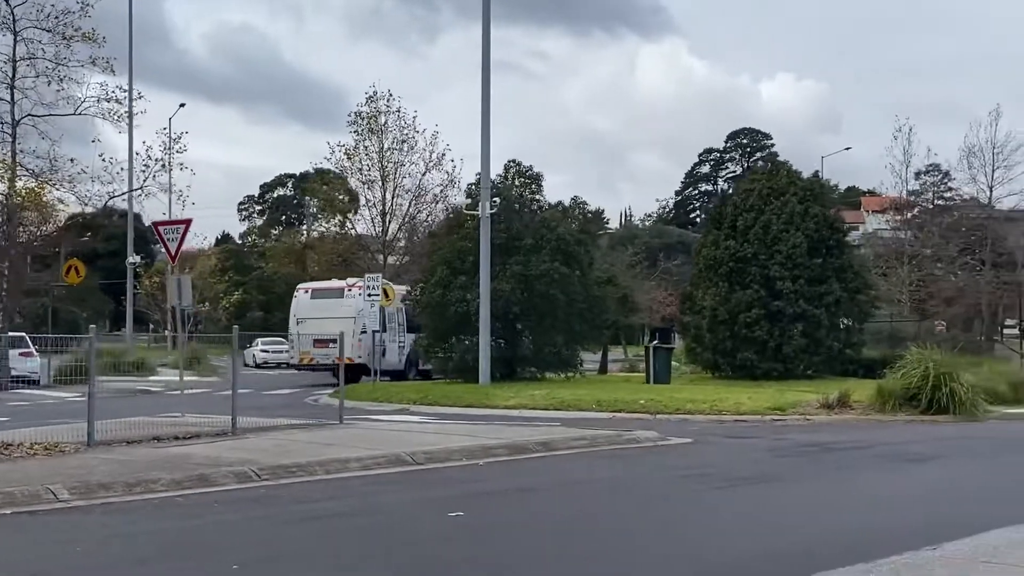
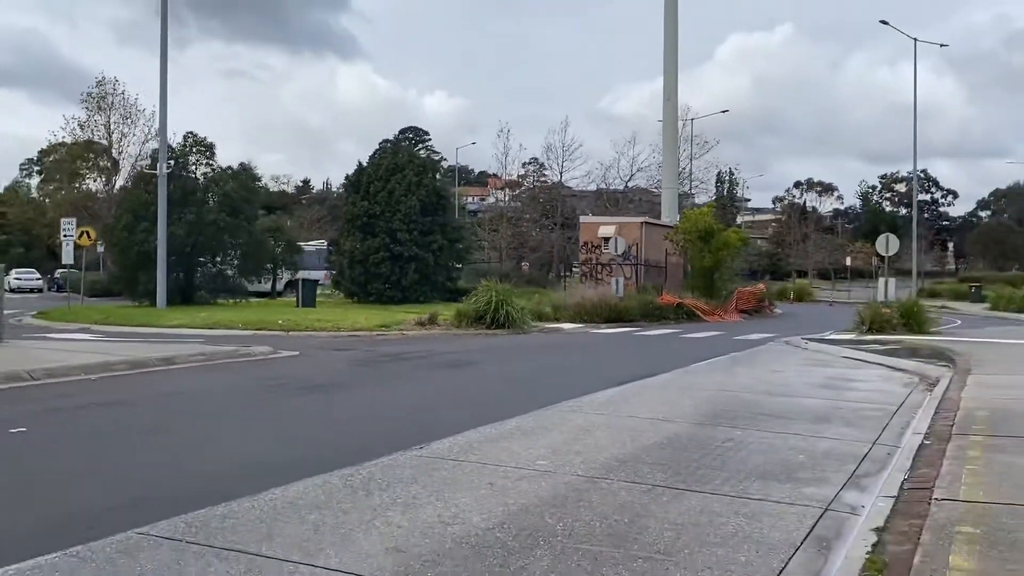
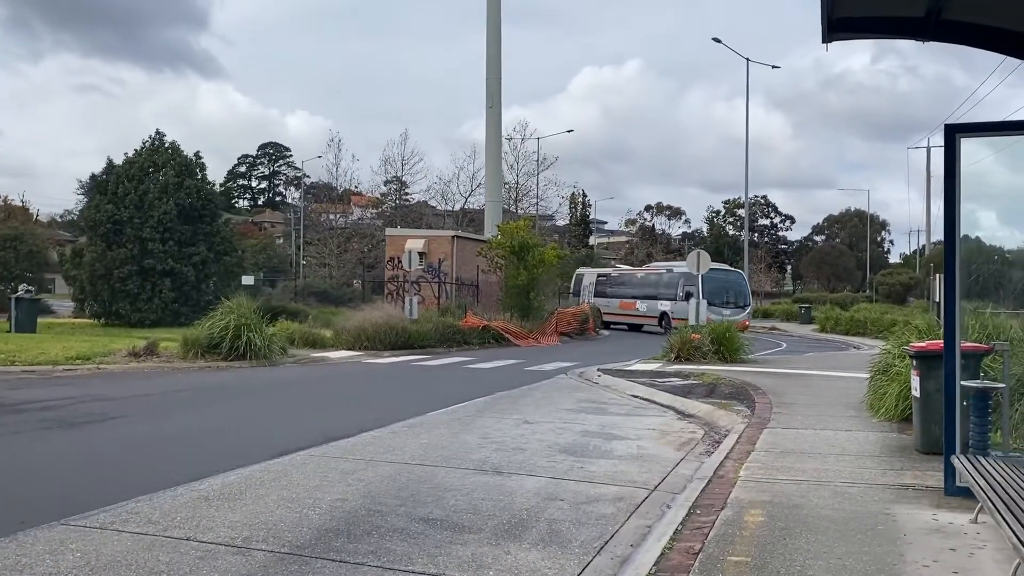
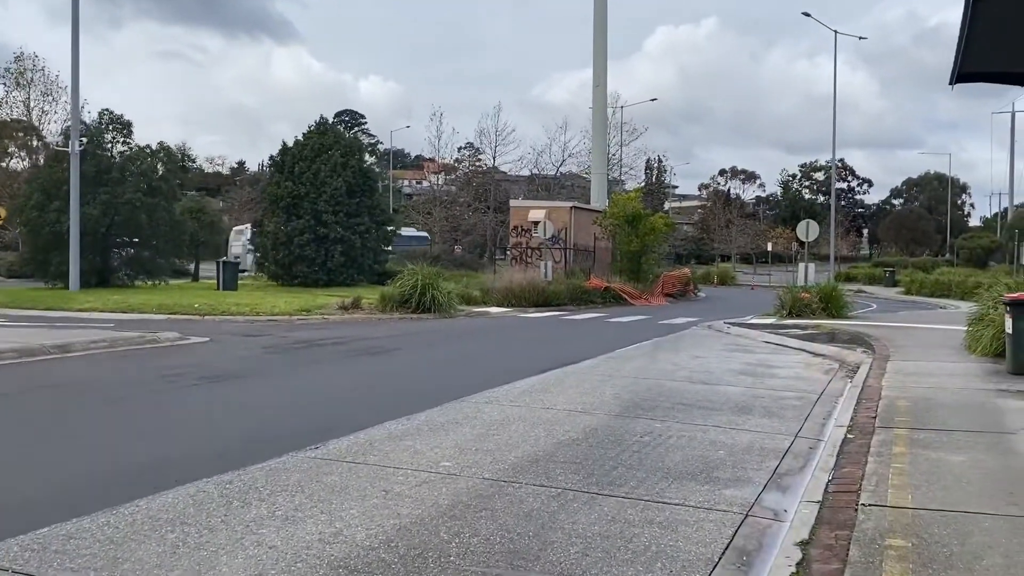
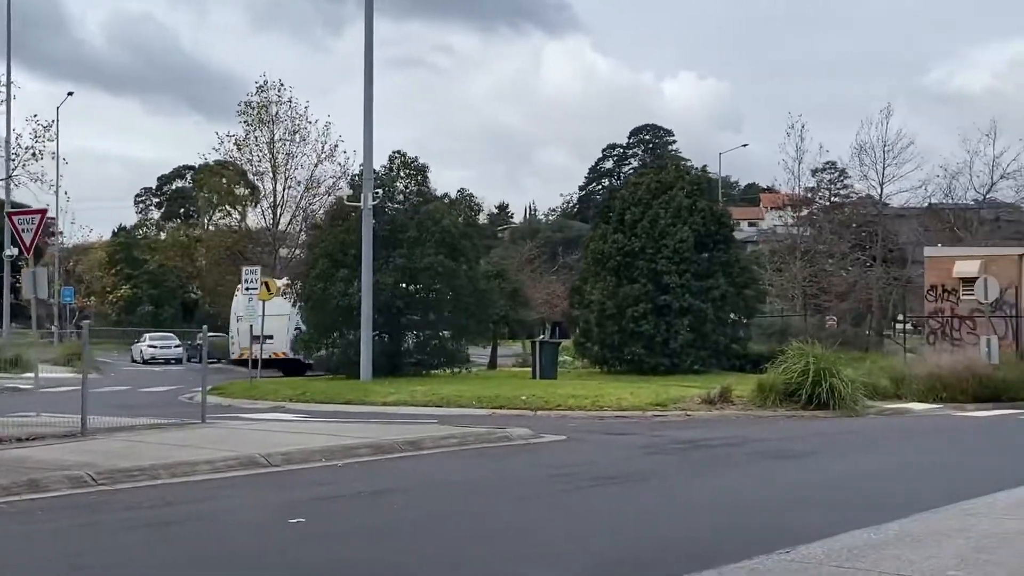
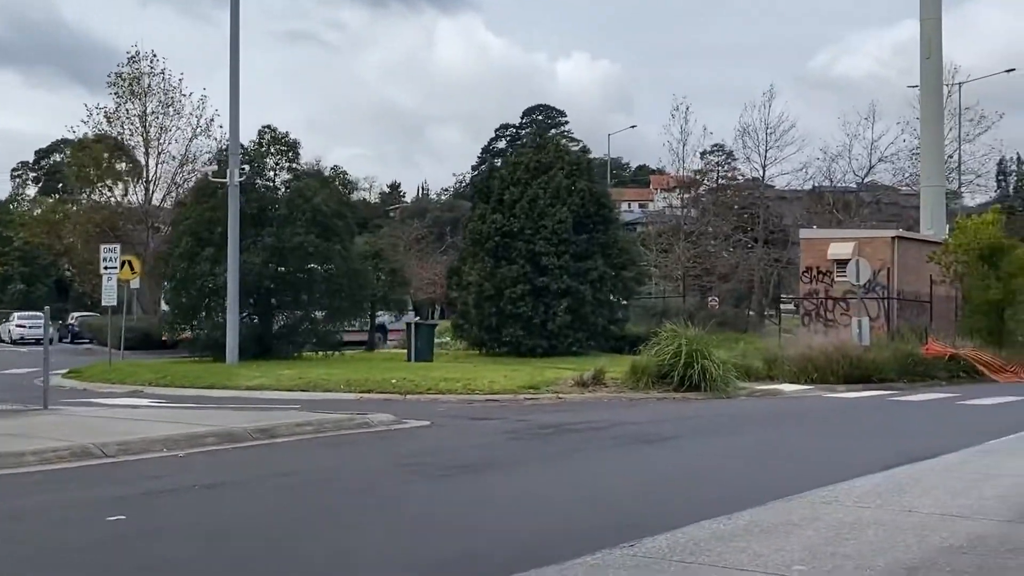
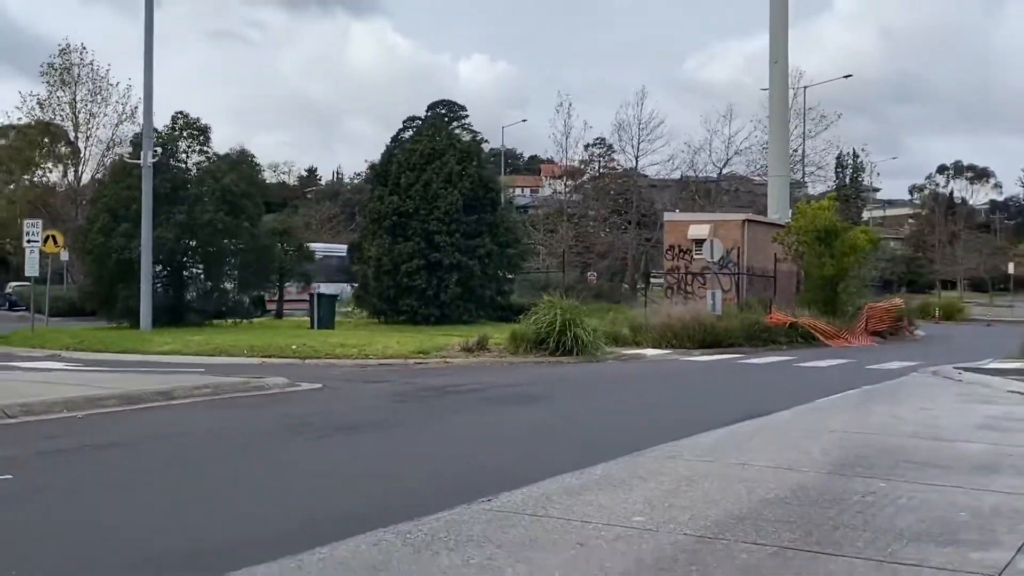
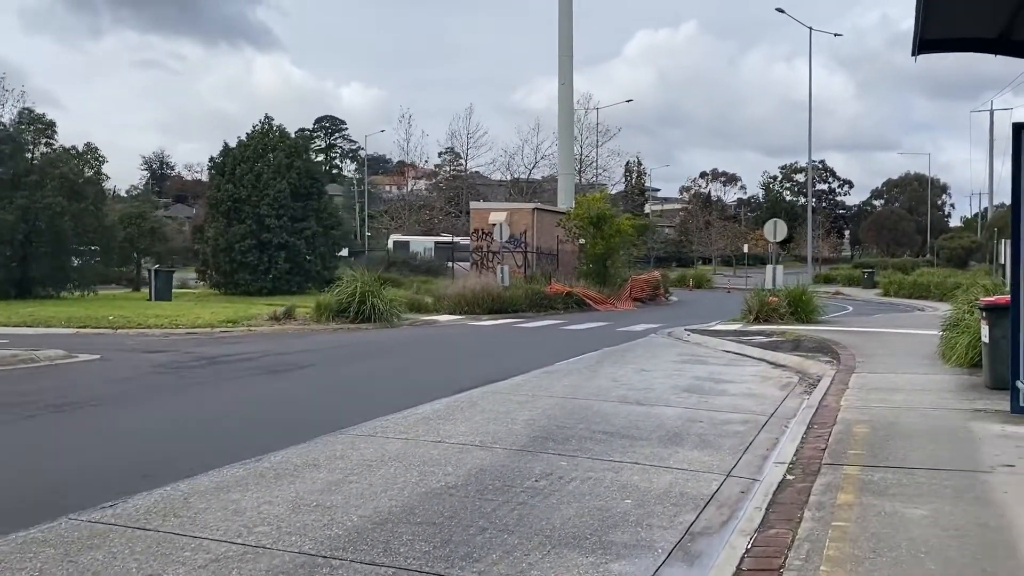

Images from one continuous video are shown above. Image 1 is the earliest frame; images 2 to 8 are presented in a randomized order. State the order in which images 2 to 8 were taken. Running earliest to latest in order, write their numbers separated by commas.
5, 6, 7, 2, 4, 8, 3
